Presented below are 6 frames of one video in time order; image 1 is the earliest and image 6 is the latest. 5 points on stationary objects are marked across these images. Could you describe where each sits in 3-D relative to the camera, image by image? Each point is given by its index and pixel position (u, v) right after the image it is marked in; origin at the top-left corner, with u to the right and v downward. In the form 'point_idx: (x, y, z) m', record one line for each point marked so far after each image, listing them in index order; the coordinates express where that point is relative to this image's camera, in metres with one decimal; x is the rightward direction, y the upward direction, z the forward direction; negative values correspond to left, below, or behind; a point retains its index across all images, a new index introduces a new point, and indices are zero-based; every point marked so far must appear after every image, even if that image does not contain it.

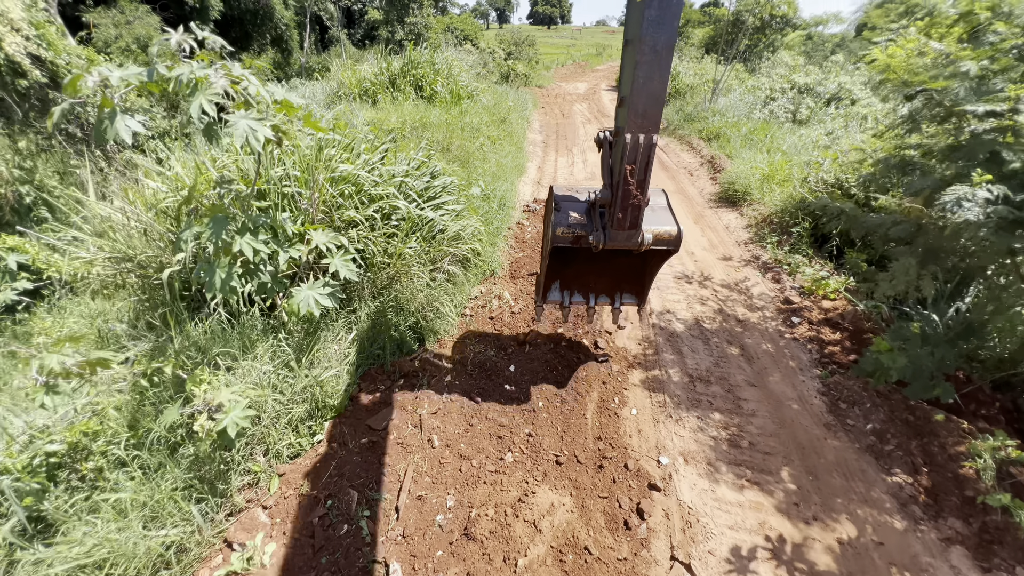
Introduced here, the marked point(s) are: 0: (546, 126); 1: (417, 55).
0: (+1.0, +4.6, +11.0) m
1: (-1.9, +4.5, +7.5) m
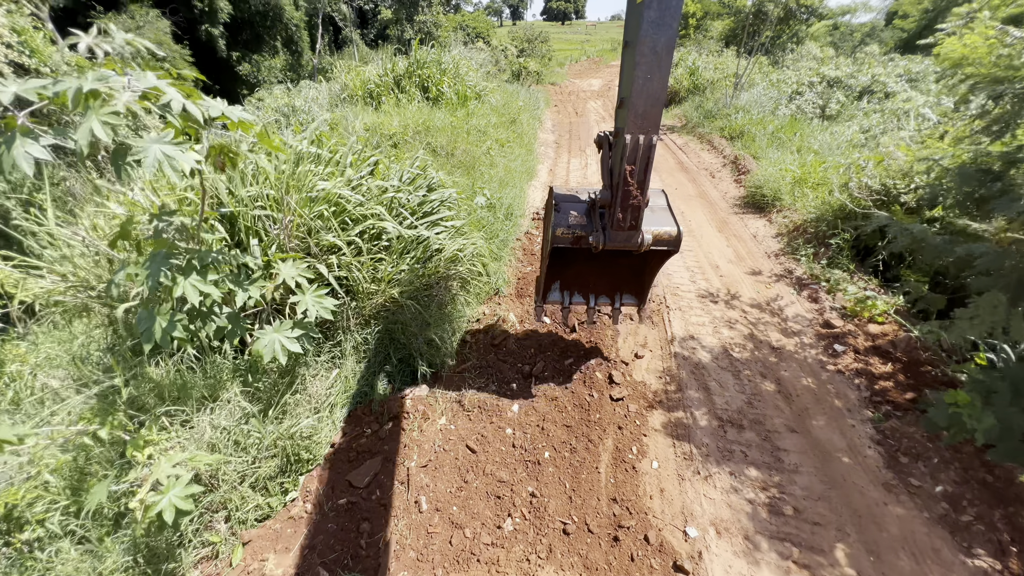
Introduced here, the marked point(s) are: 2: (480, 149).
0: (+1.3, +4.4, +10.6) m
1: (-1.7, +4.3, +7.2) m
2: (-0.5, +2.0, +5.7) m
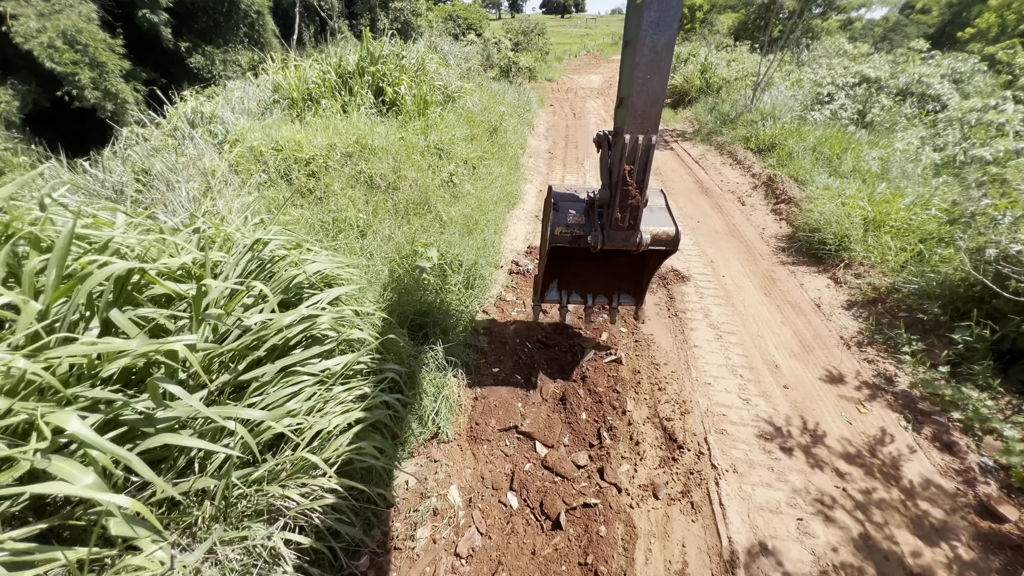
0: (+1.0, +3.7, +9.1) m
1: (-2.0, +3.5, +5.7) m
2: (-0.8, +1.2, +4.2) m
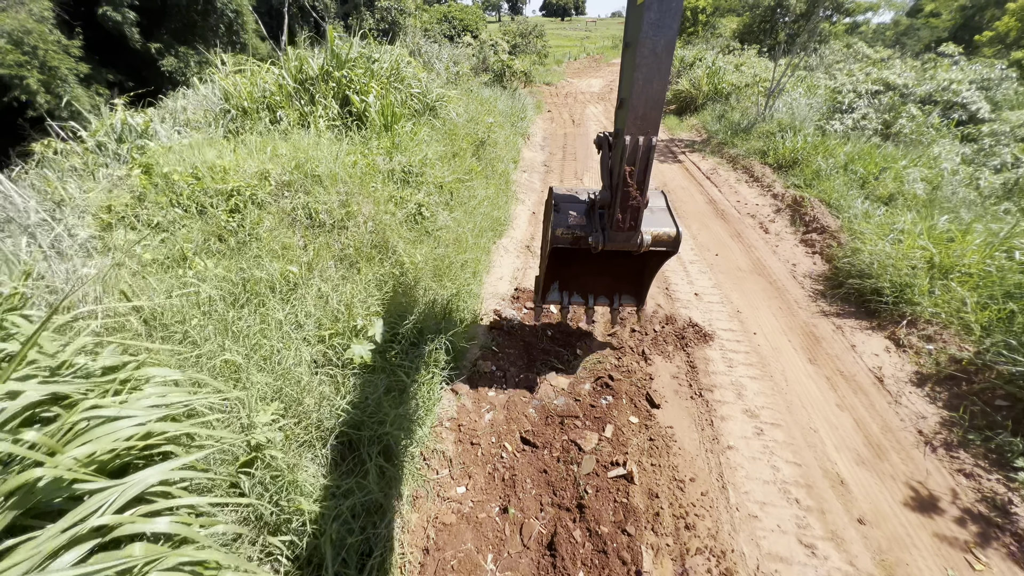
0: (+0.8, +3.1, +8.3) m
1: (-2.1, +3.0, +4.9) m
2: (-0.9, +0.7, +3.4) m
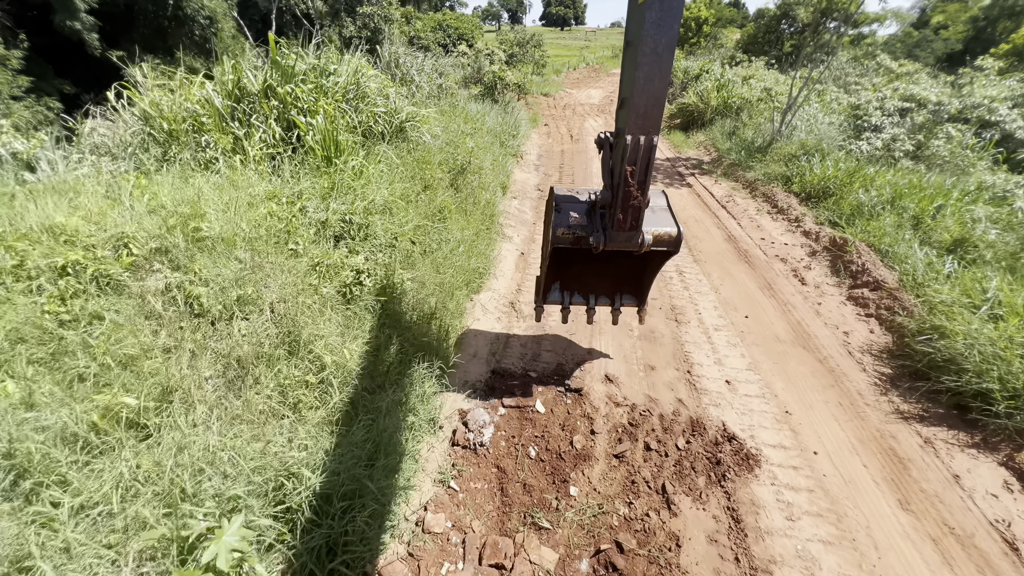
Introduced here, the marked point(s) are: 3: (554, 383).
0: (+0.6, +2.4, +7.5) m
1: (-2.3, +2.4, +4.1) m
2: (-1.1, 0.0, +2.5) m
3: (+0.3, -0.7, +2.9) m
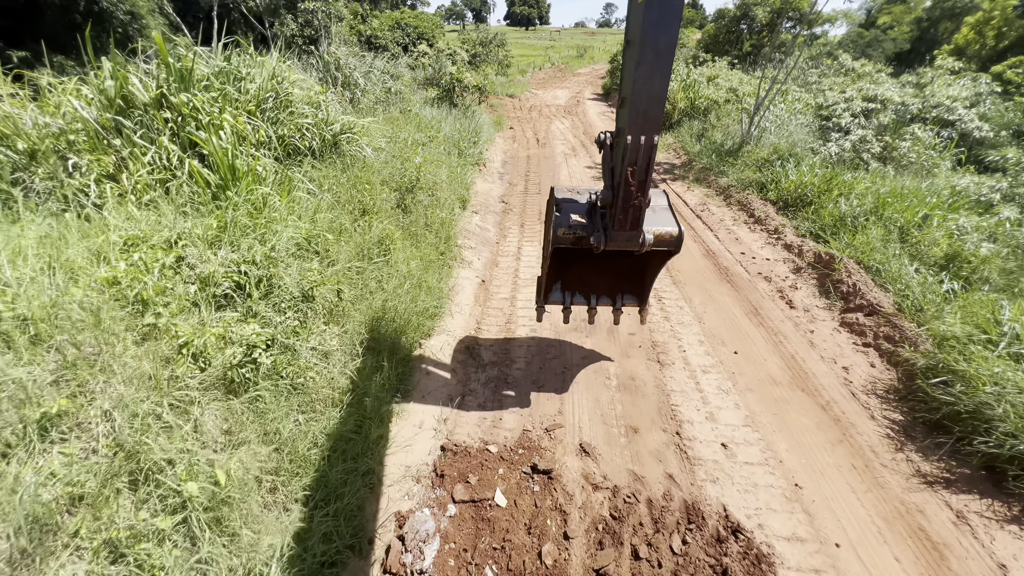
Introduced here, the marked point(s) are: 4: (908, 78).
0: (0.0, +2.1, +7.0) m
1: (-2.8, +1.9, +3.4) m
2: (-1.4, -0.4, +1.9) m
3: (0.0, -1.0, +2.3) m
4: (+9.0, +4.7, +8.8) m
